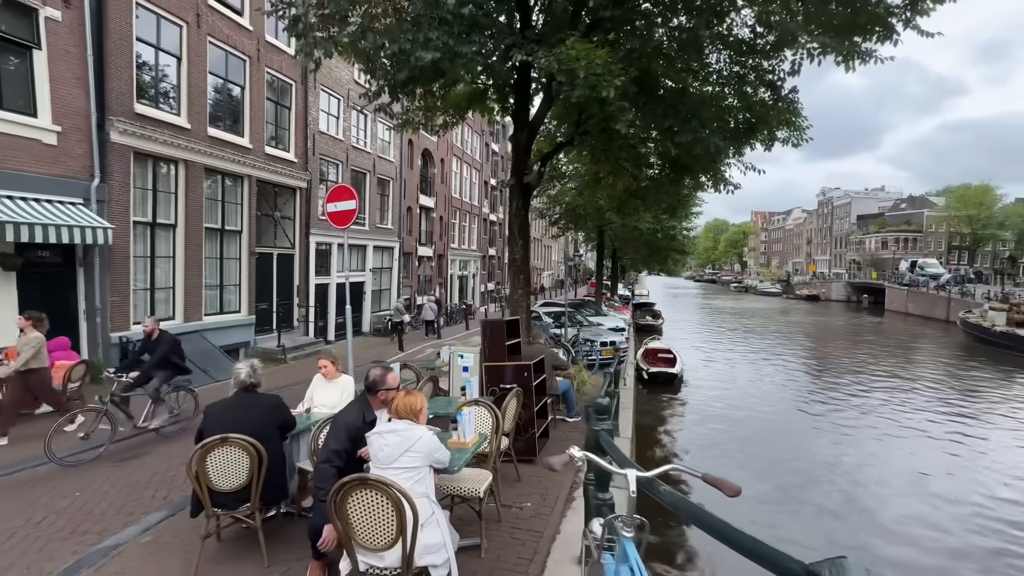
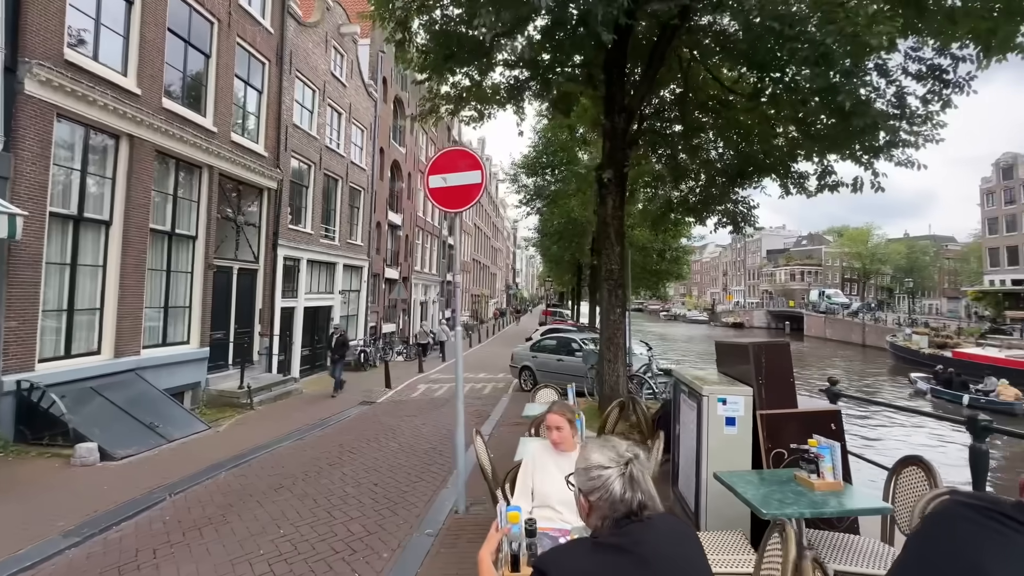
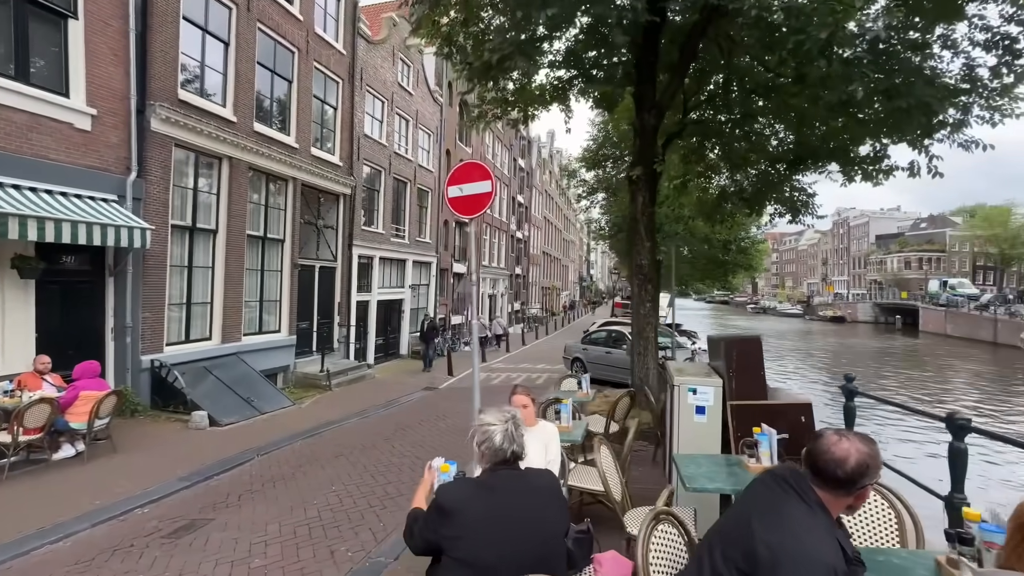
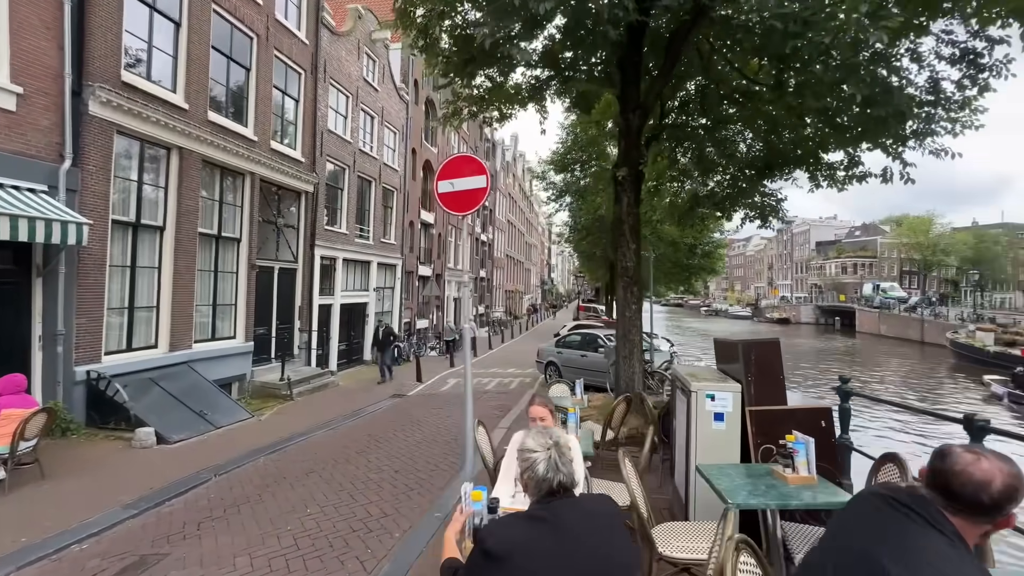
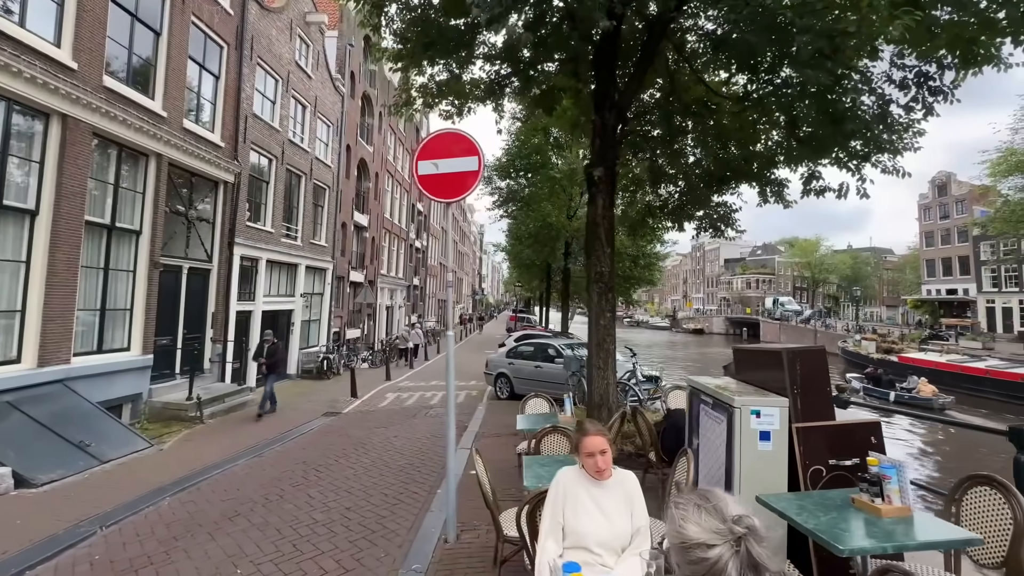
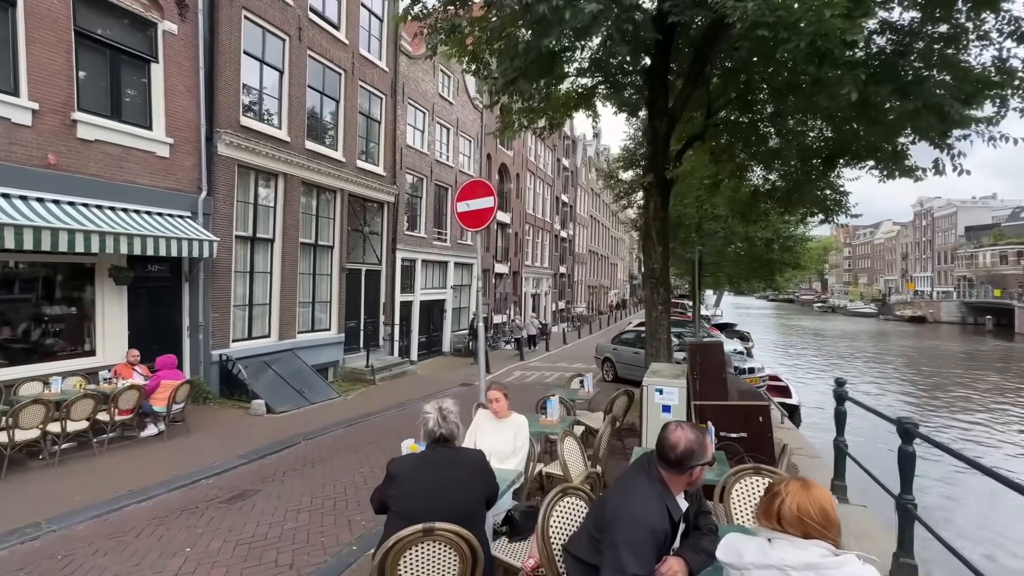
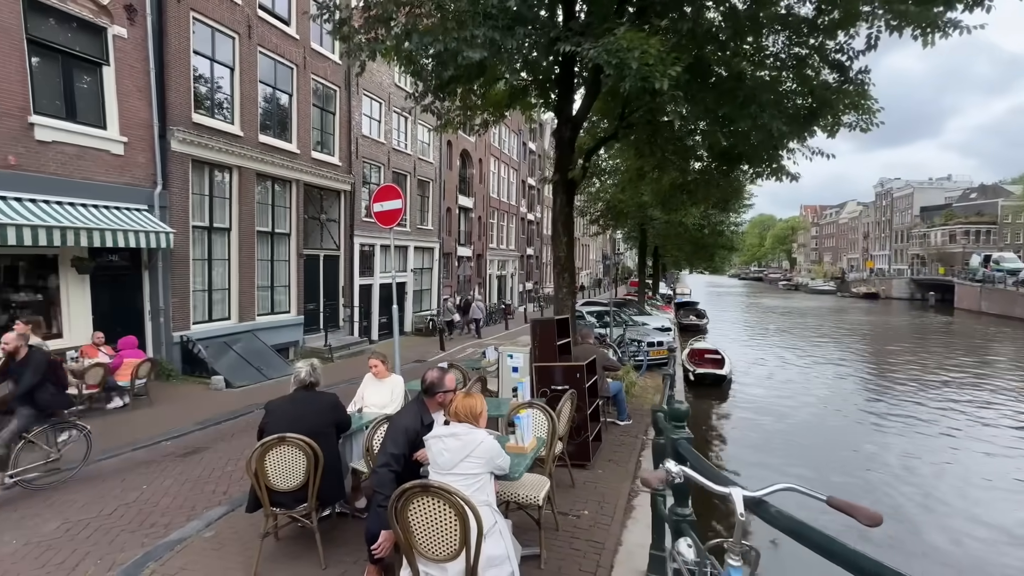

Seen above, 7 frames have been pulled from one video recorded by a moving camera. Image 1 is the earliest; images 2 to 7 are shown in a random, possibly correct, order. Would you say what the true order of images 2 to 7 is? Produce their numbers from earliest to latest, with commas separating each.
7, 6, 3, 4, 2, 5
